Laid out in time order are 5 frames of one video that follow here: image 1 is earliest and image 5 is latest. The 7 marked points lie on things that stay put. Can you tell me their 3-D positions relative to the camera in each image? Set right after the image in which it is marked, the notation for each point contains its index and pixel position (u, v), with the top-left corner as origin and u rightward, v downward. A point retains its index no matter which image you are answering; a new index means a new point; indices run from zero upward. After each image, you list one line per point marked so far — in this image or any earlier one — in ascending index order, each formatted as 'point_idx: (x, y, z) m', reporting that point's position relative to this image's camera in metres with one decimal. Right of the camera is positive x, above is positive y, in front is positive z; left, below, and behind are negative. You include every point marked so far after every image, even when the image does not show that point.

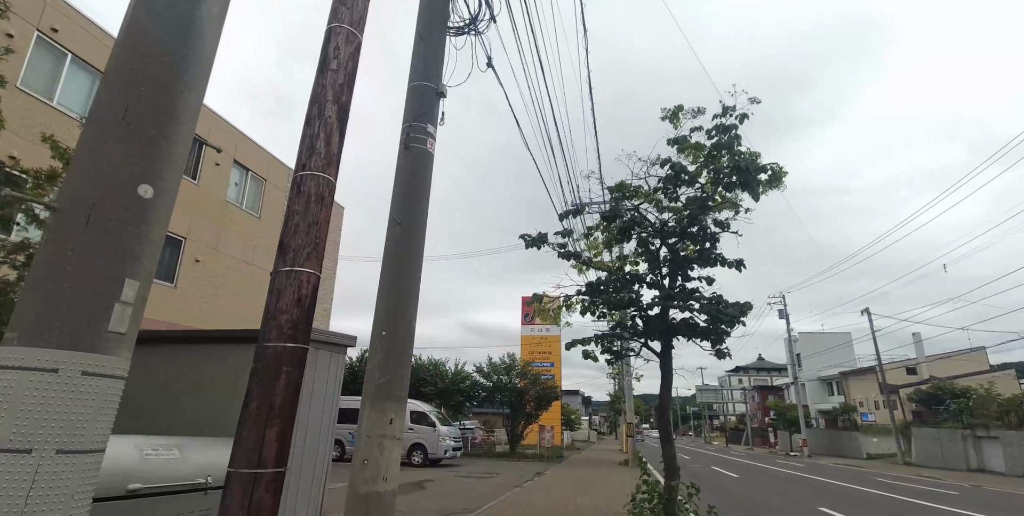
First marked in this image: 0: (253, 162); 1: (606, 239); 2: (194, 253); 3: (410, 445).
0: (-8.0, +2.9, +16.2) m
1: (+0.9, +0.2, +5.3) m
2: (-8.4, +0.1, +13.9) m
3: (-3.2, -5.9, +16.6) m
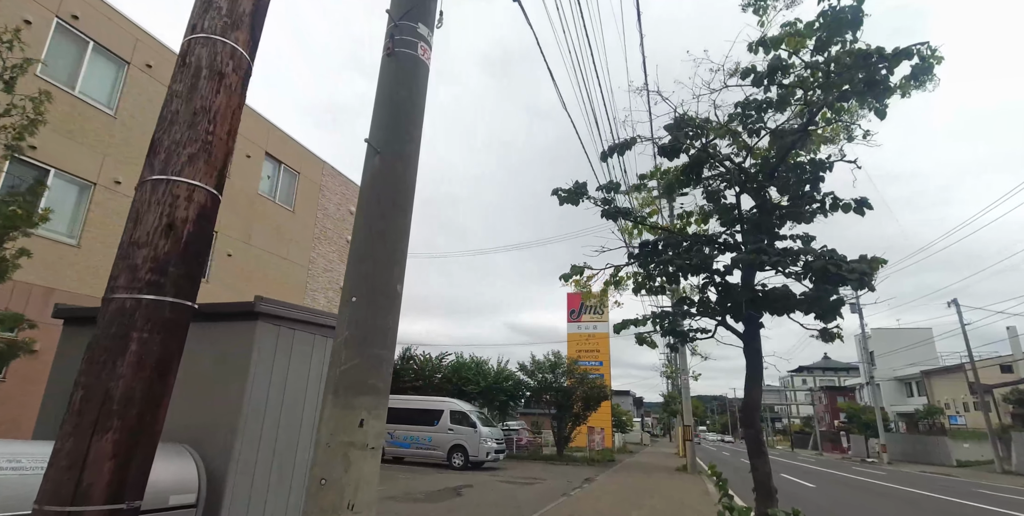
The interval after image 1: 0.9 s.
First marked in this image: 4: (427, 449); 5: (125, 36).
0: (-6.8, +3.1, +15.8) m
1: (+1.2, +0.5, +4.1) m
2: (-7.3, +0.3, +13.5) m
3: (-1.8, -5.6, +15.7) m
4: (-2.6, -5.8, +15.9) m
5: (-8.4, +4.8, +11.4) m
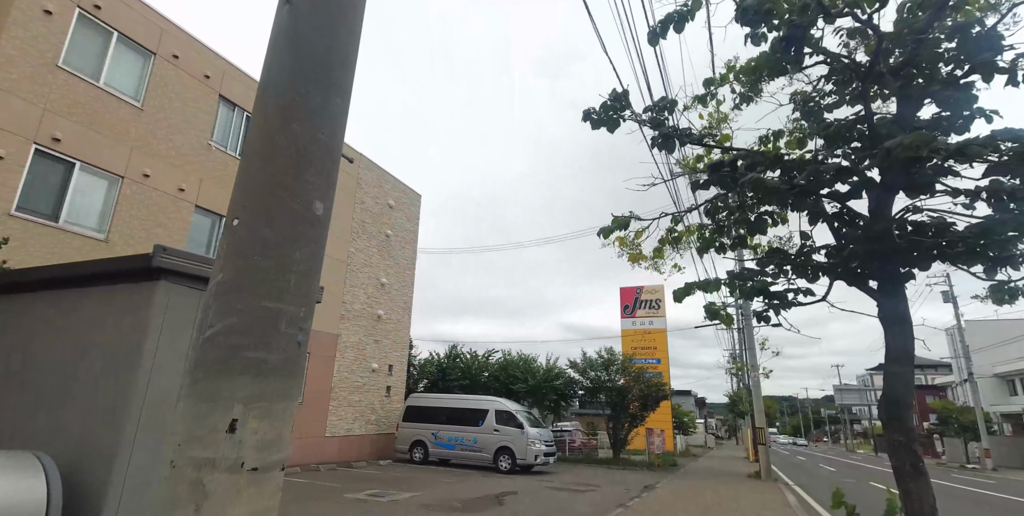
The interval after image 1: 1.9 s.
0: (-5.6, +3.2, +15.3) m
1: (+1.3, +0.9, +2.9) m
2: (-6.2, +0.4, +13.1) m
3: (-0.4, -5.3, +14.8) m
4: (-1.2, -5.5, +15.1) m
5: (-7.7, +4.9, +11.1) m
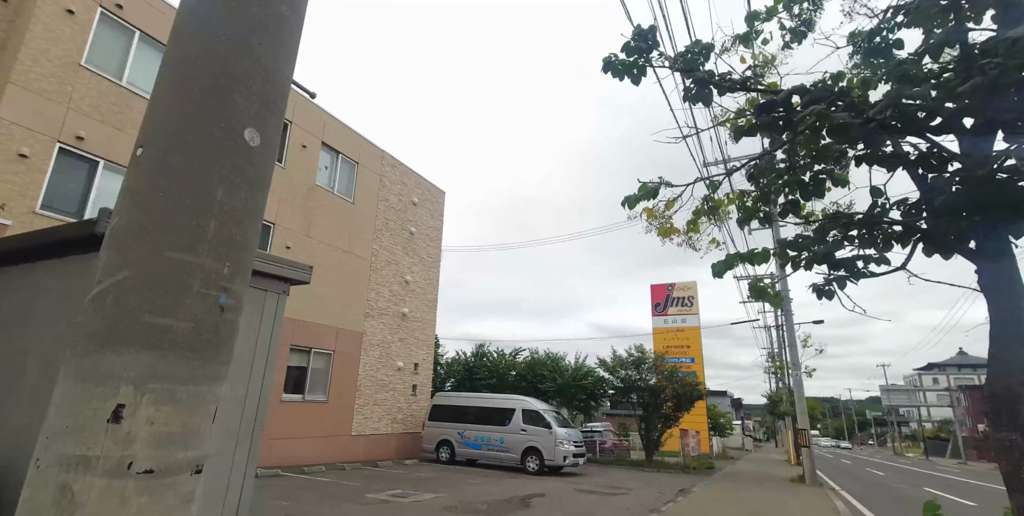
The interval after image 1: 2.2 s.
0: (-4.9, +3.3, +15.2) m
1: (+1.3, +1.1, +2.4) m
2: (-5.6, +0.4, +13.0) m
3: (+0.3, -5.2, +14.4) m
4: (-0.4, -5.4, +14.7) m
5: (-7.2, +4.9, +11.1) m
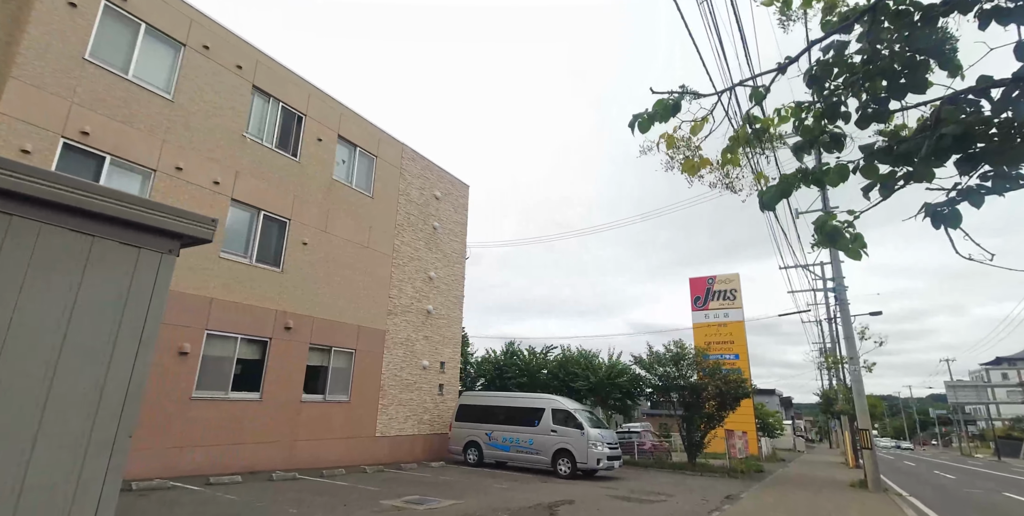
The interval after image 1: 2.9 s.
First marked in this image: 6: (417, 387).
0: (-4.2, +3.4, +14.8) m
1: (+1.1, +1.3, +1.6) m
2: (-5.1, +0.5, +12.6) m
3: (+1.1, -5.0, +13.6) m
4: (+0.4, -5.1, +13.9) m
5: (-6.9, +5.0, +10.9) m
6: (-2.8, -3.8, +15.5) m
